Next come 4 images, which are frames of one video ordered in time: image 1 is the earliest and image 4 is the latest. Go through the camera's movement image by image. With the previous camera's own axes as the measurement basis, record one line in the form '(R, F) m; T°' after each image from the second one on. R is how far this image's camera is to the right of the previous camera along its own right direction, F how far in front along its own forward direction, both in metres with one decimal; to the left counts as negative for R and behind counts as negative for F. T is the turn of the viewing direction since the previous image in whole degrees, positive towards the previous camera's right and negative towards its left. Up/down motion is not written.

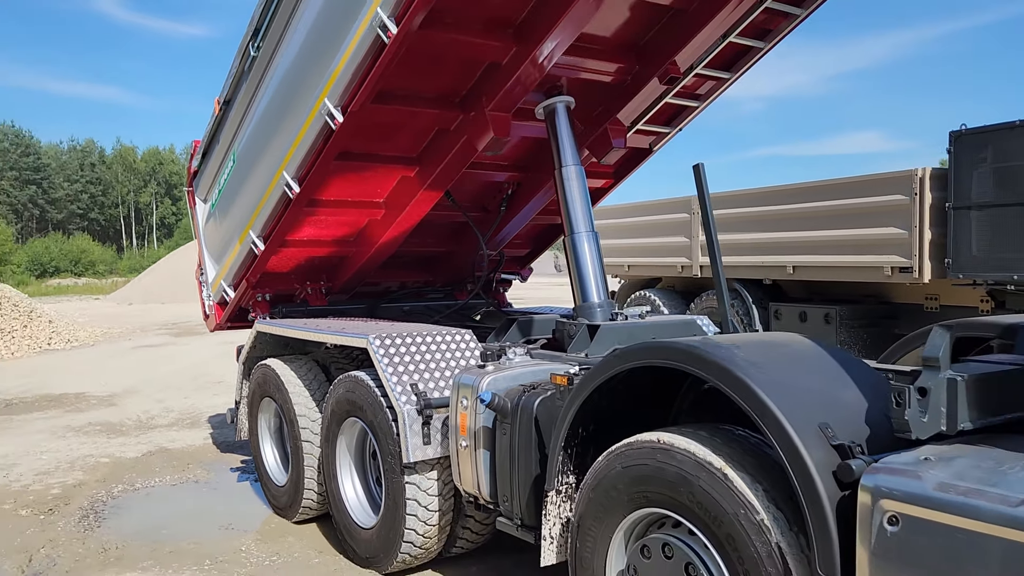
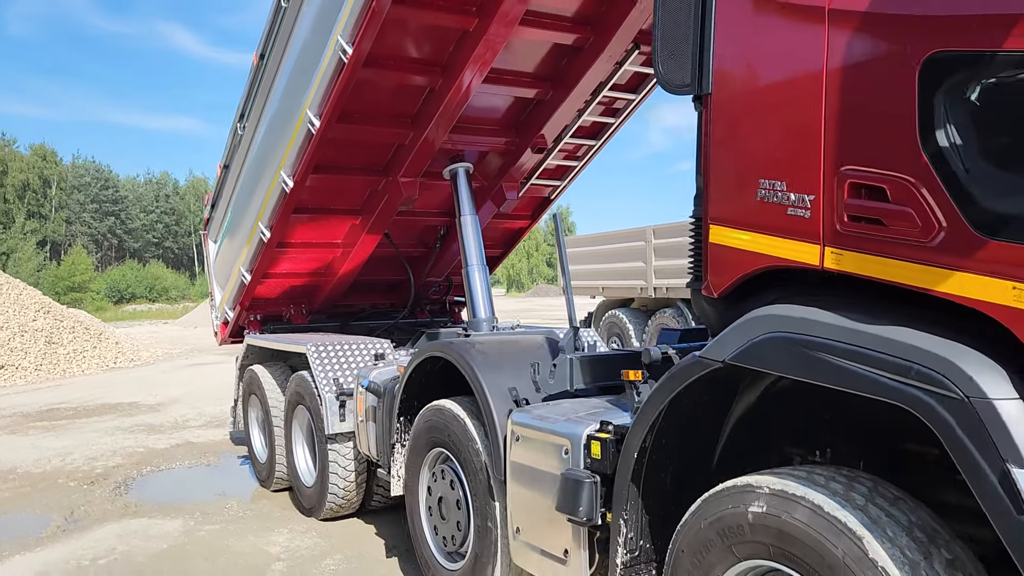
(+0.9, -1.2) m; -4°
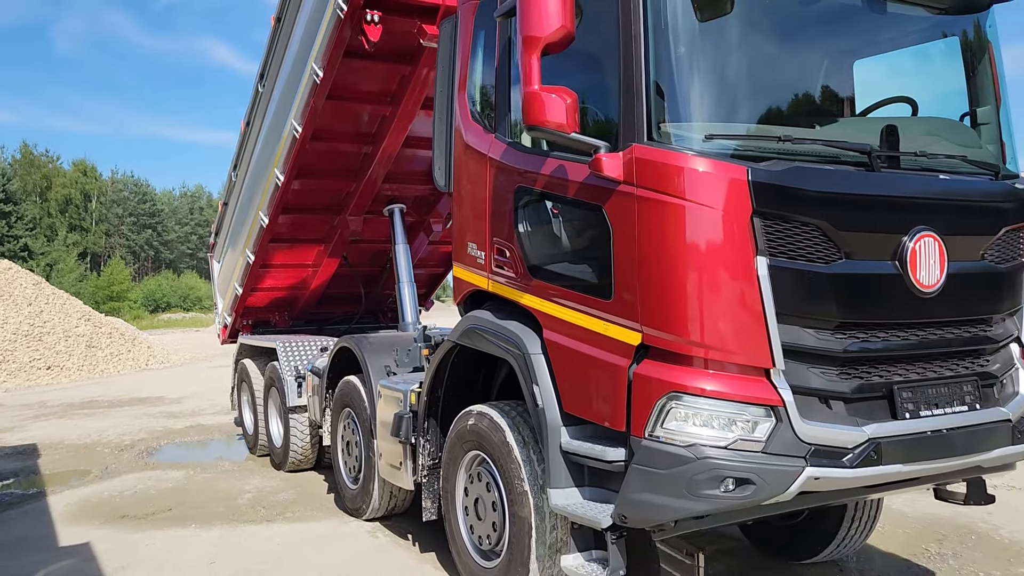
(+0.8, -1.6) m; -2°
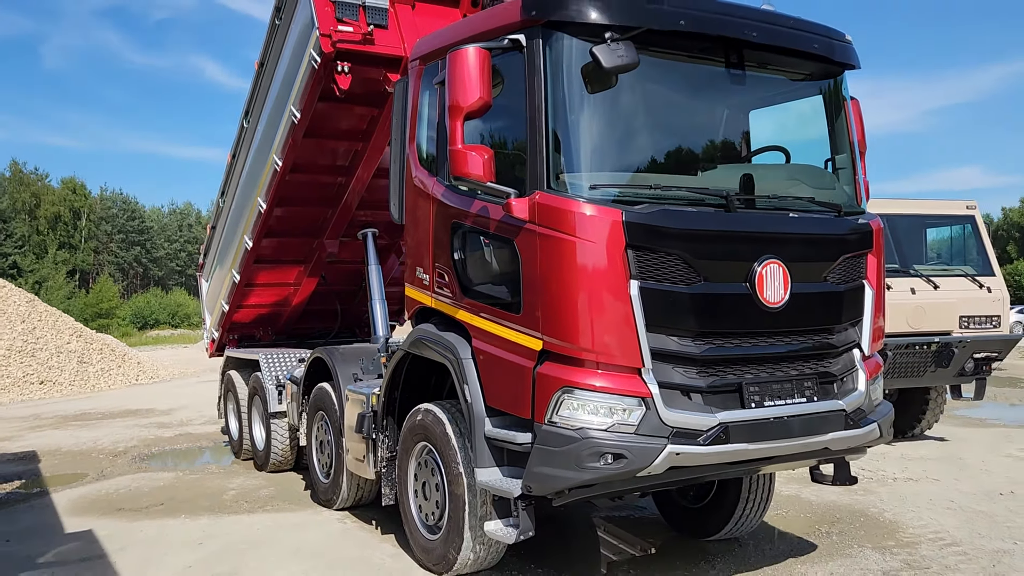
(+0.2, -0.7) m; +1°
